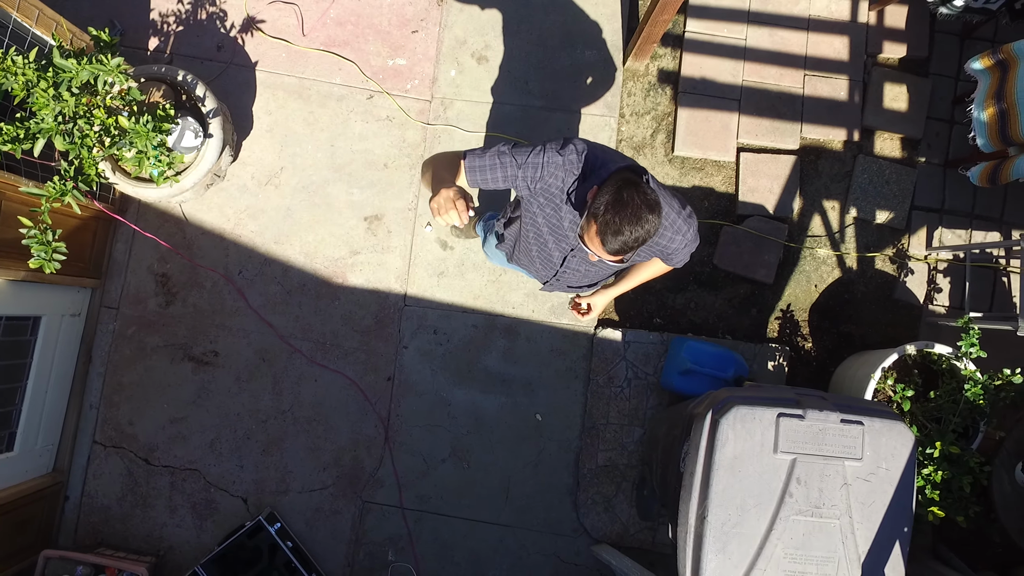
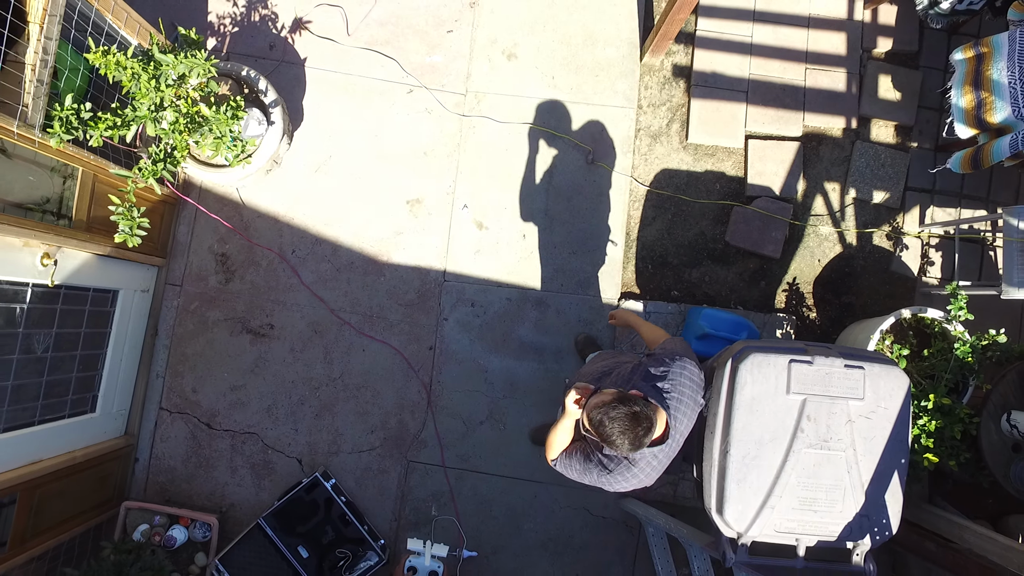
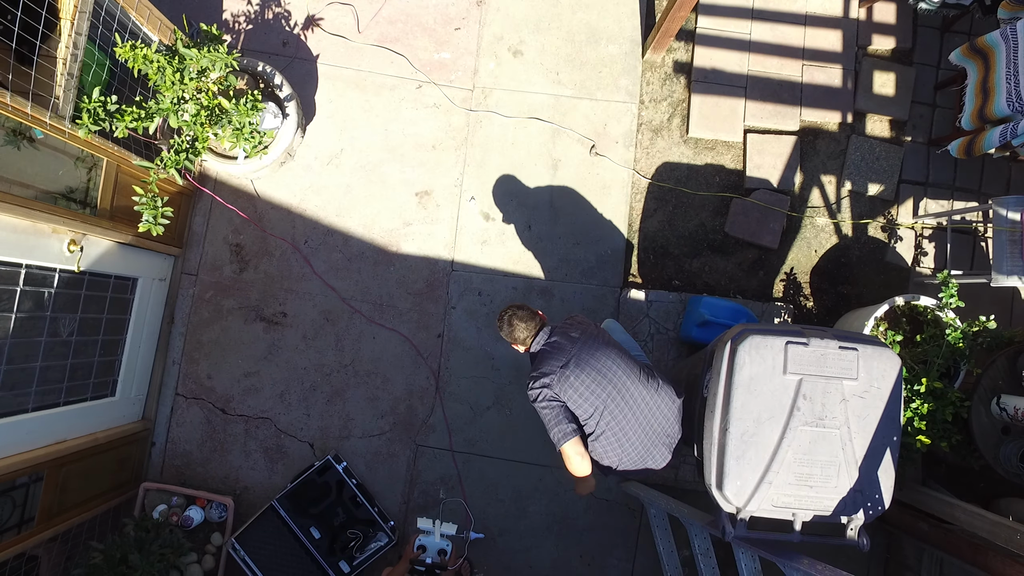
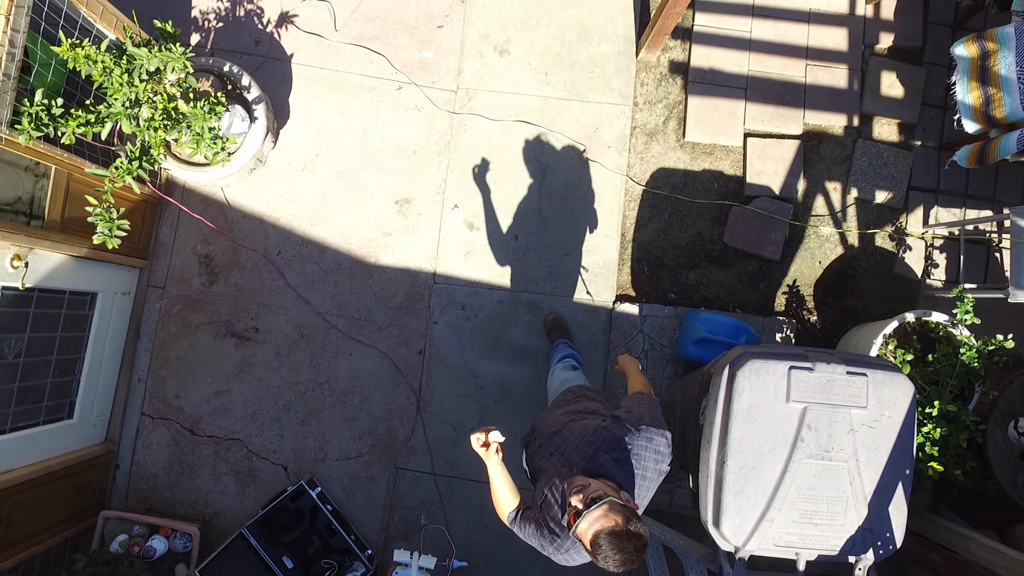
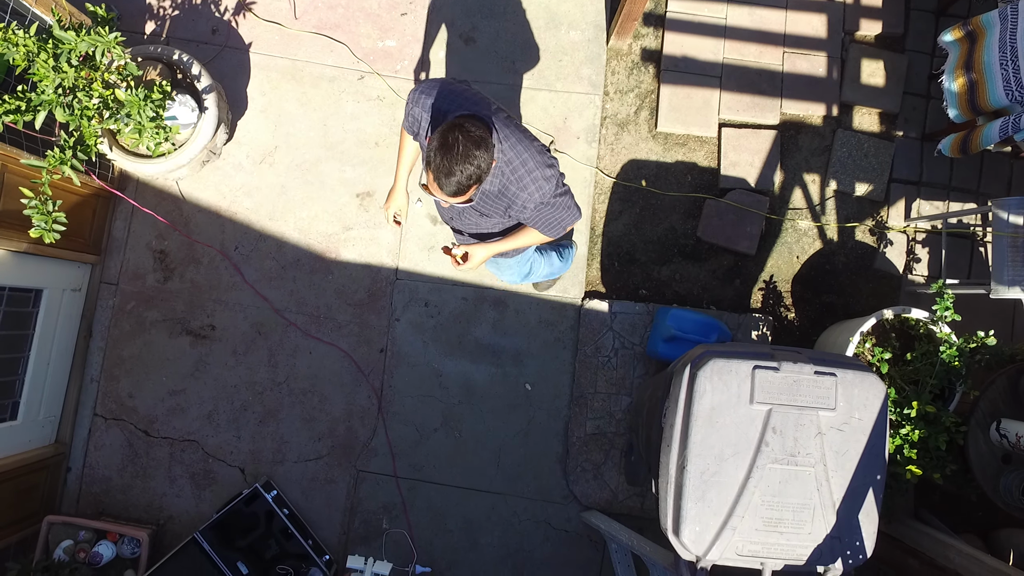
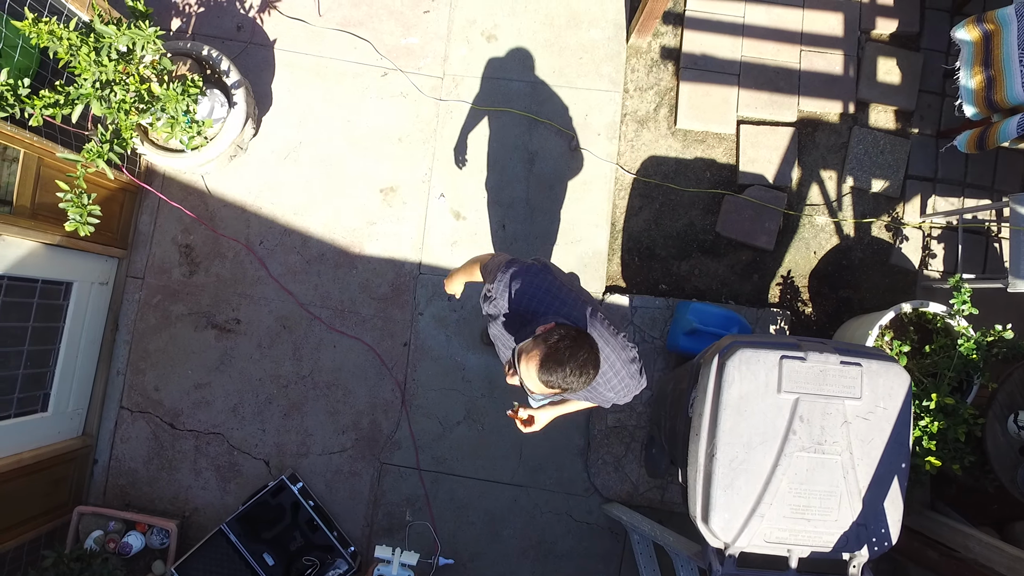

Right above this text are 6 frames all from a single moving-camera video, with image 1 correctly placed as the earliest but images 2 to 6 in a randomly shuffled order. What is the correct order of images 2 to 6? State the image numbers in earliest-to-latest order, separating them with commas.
5, 6, 4, 2, 3
